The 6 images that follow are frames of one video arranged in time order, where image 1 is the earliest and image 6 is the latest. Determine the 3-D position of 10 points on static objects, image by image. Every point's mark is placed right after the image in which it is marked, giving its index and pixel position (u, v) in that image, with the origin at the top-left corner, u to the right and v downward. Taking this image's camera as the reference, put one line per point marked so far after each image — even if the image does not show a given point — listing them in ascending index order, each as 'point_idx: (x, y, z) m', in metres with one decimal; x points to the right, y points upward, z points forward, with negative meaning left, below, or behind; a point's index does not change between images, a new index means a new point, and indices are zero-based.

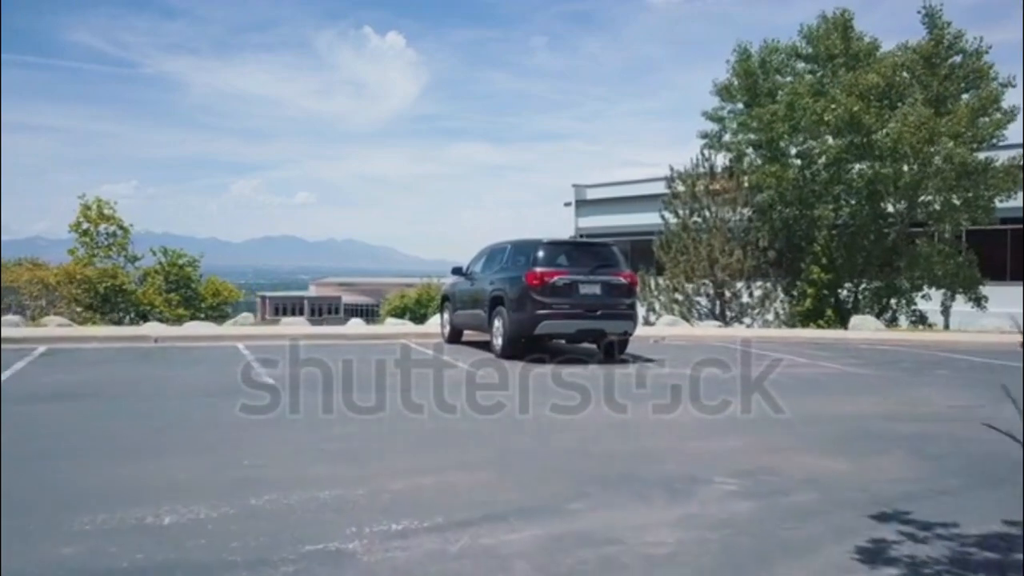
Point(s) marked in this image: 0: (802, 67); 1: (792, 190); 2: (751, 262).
0: (+2.7, +2.0, +8.9) m
1: (+2.6, +0.9, +8.8) m
2: (+2.5, +0.2, +9.7) m
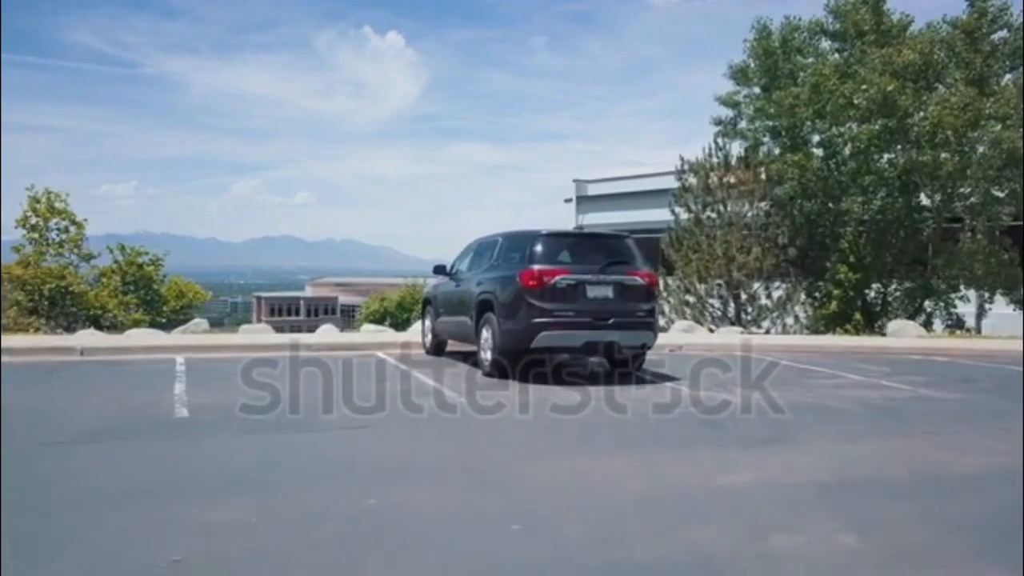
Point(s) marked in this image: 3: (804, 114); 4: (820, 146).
0: (+2.7, +2.0, +8.1) m
1: (+2.5, +0.9, +8.0) m
2: (+2.4, +0.2, +8.9) m
3: (+2.5, +1.5, +8.2) m
4: (+2.6, +1.2, +8.1) m
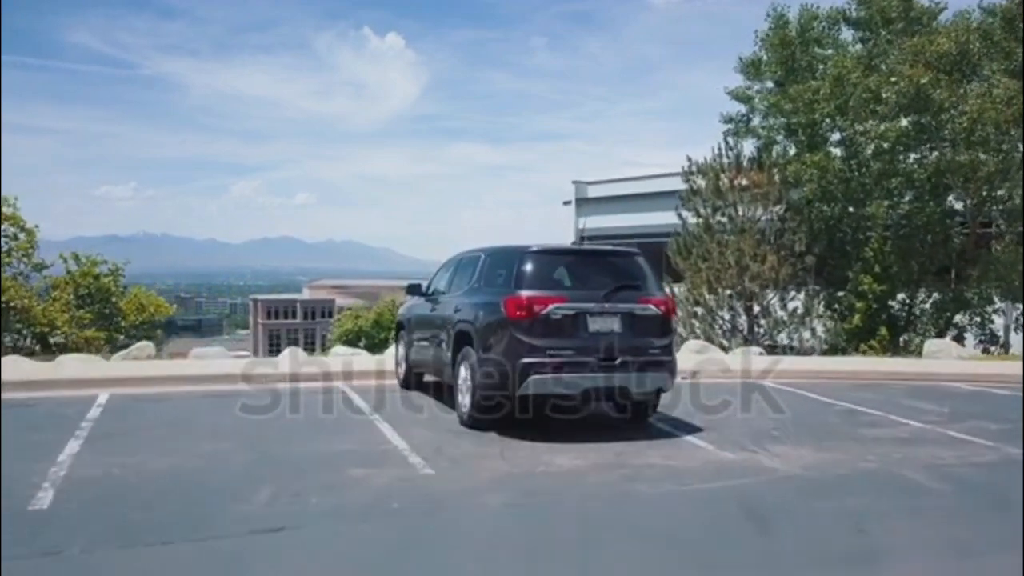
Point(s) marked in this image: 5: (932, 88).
0: (+2.6, +1.9, +7.5) m
1: (+2.5, +0.8, +7.4) m
2: (+2.4, +0.2, +8.2) m
3: (+2.4, +1.4, +7.5) m
4: (+2.5, +1.1, +7.4) m
5: (+2.7, +1.3, +6.3) m
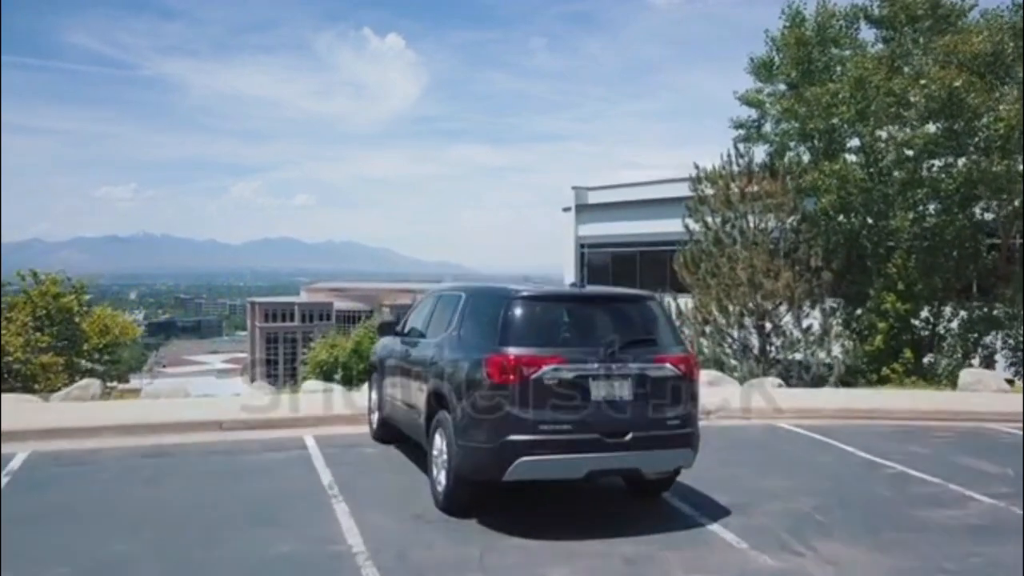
0: (+2.6, +1.8, +7.0) m
1: (+2.5, +0.7, +6.8) m
2: (+2.3, 0.0, +7.7) m
3: (+2.4, +1.3, +7.0) m
4: (+2.5, +1.0, +6.9) m
5: (+2.7, +1.2, +5.7) m
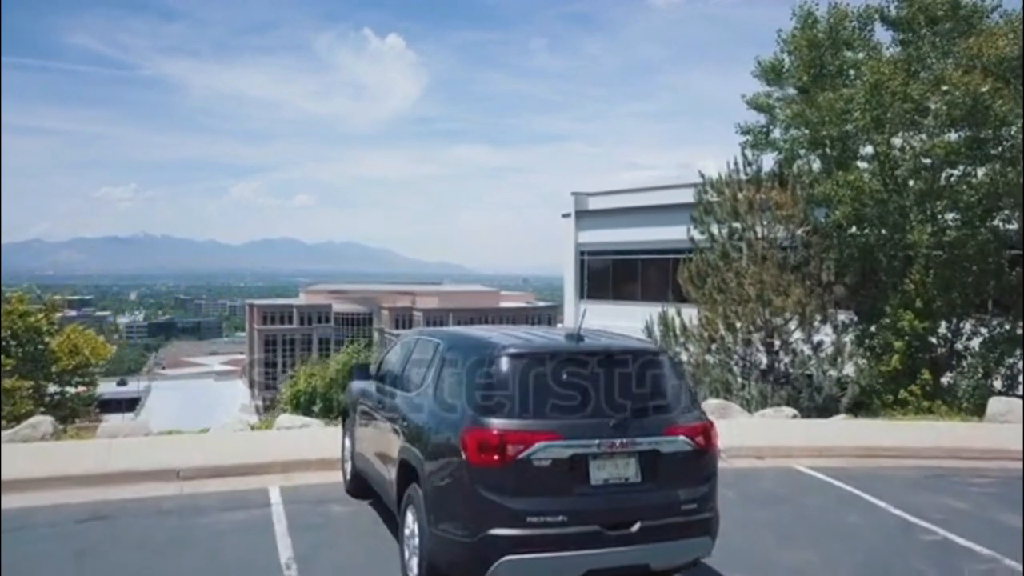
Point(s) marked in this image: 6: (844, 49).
0: (+2.5, +1.7, +6.6) m
1: (+2.4, +0.6, +6.5) m
2: (+2.3, -0.1, +7.4) m
3: (+2.4, +1.2, +6.6) m
4: (+2.5, +0.9, +6.6) m
5: (+2.6, +1.1, +5.4) m
6: (+2.4, +1.7, +6.9) m
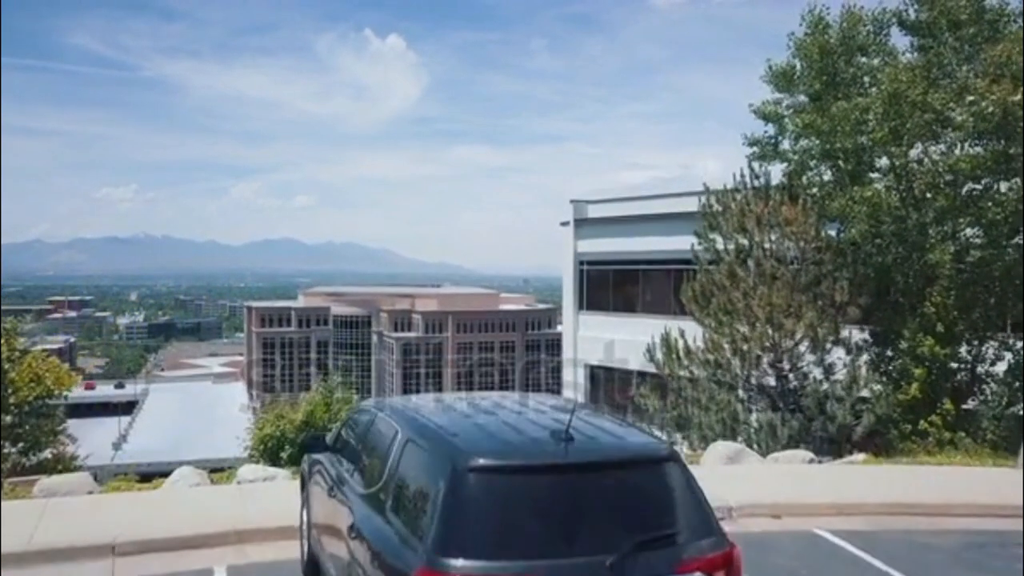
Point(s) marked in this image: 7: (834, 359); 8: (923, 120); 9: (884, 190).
0: (+2.5, +1.5, +6.2) m
1: (+2.4, +0.4, +6.1) m
2: (+2.3, -0.2, +7.0) m
3: (+2.3, +1.0, +6.2) m
4: (+2.4, +0.7, +6.1) m
5: (+2.6, +0.9, +5.0) m
6: (+2.4, +1.6, +6.5) m
7: (+2.3, -0.5, +7.2) m
8: (+2.5, +1.0, +5.9) m
9: (+2.4, +0.6, +6.1) m
